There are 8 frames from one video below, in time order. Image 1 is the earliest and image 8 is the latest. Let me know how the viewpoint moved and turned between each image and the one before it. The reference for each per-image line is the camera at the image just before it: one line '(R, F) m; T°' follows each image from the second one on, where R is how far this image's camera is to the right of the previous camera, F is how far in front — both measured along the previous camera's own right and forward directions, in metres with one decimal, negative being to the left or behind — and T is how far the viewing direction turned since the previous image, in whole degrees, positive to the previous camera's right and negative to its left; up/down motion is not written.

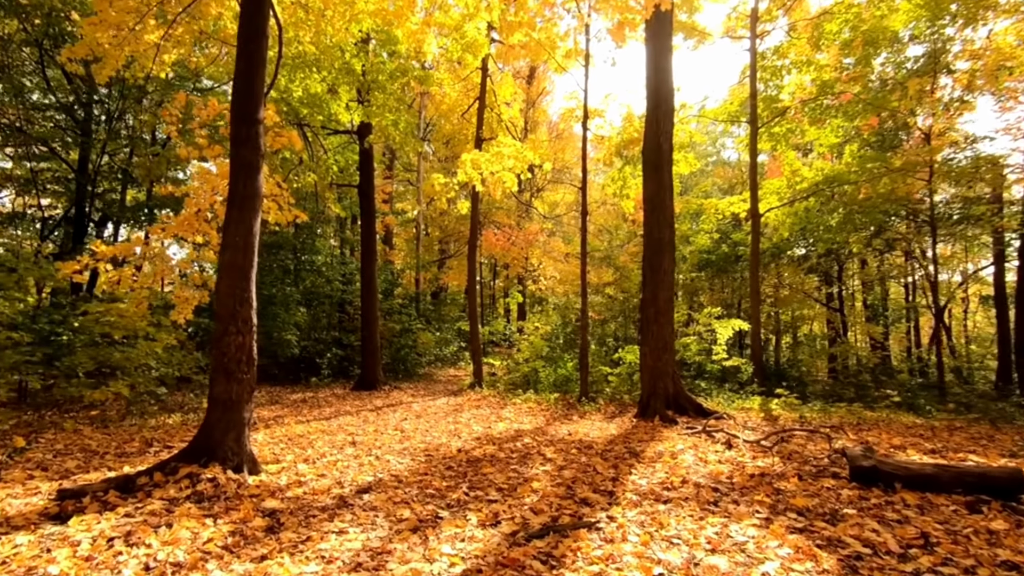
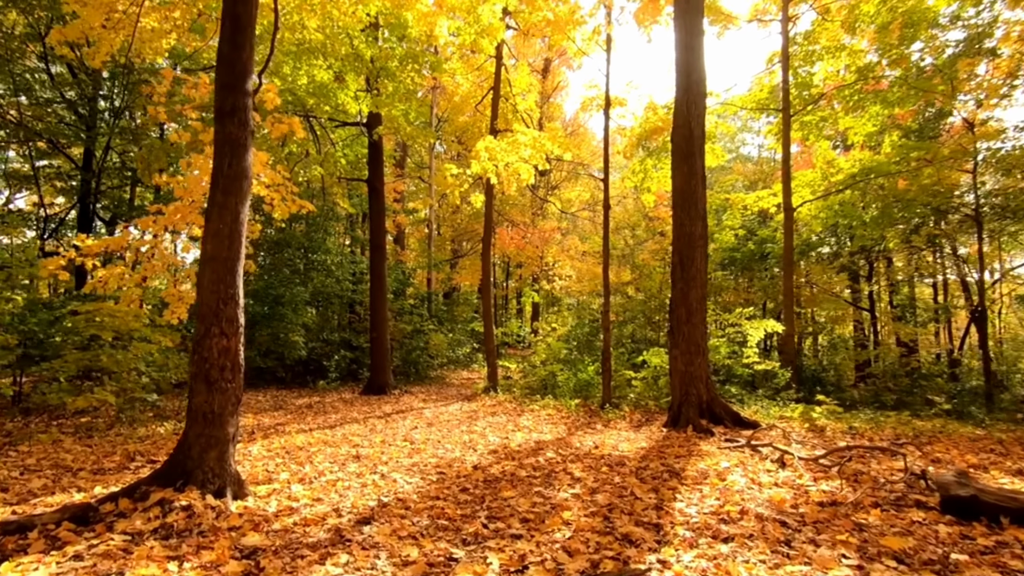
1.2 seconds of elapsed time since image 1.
(-0.1, +0.6) m; -1°
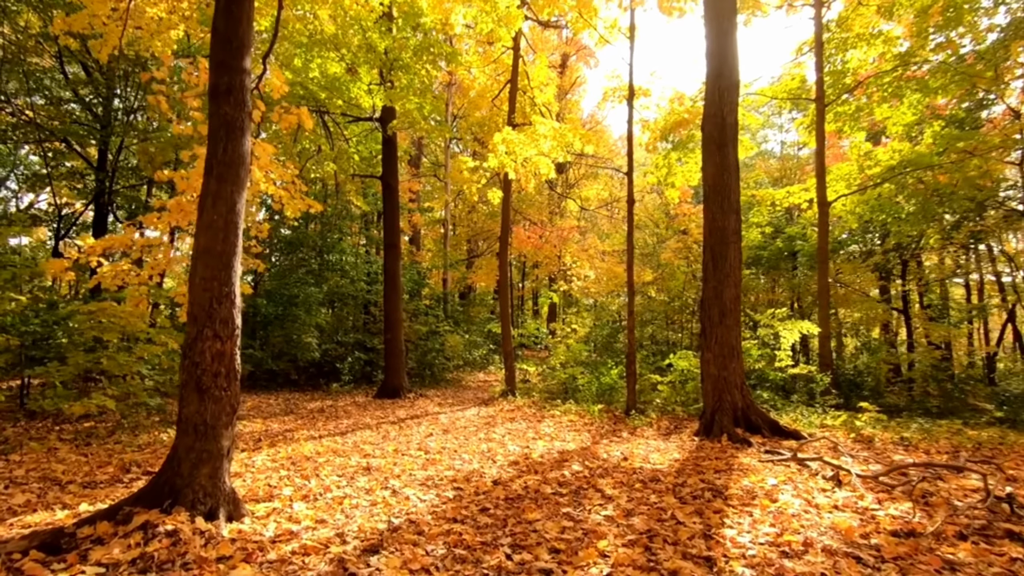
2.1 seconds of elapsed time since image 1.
(-0.1, +0.4) m; -2°
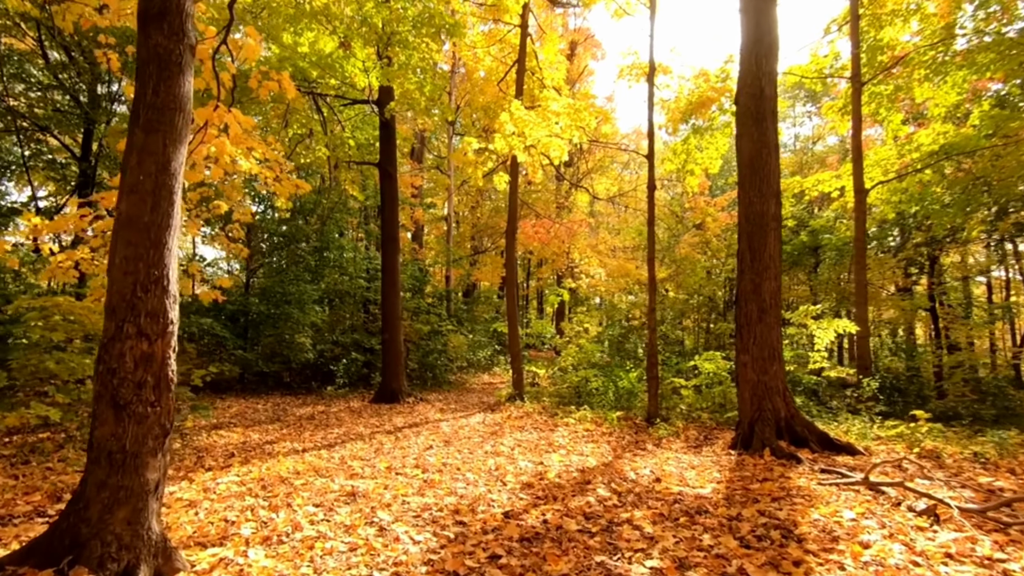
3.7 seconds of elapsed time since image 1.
(-0.1, +0.9) m; 0°
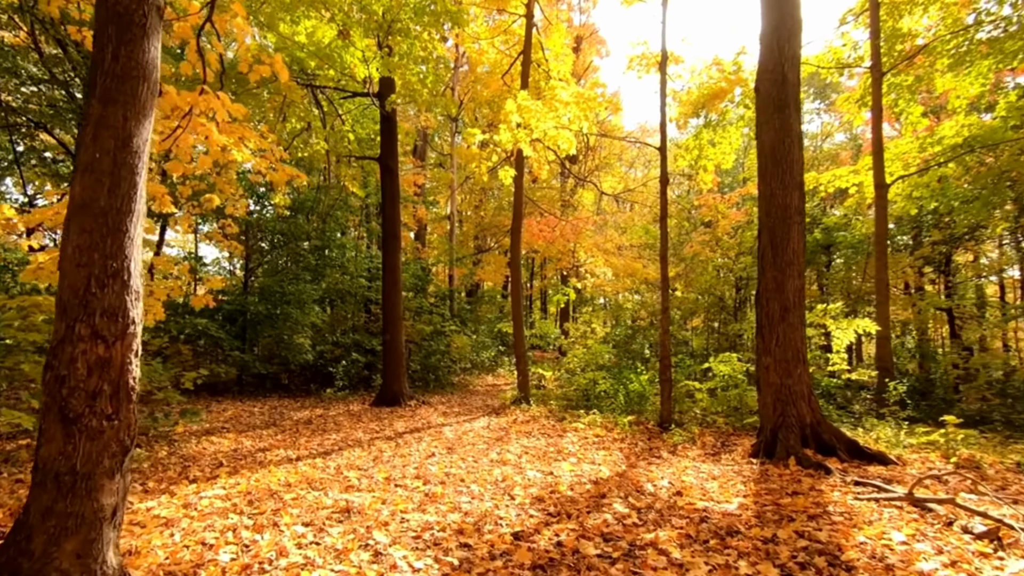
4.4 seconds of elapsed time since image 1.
(0.0, +0.4) m; 0°
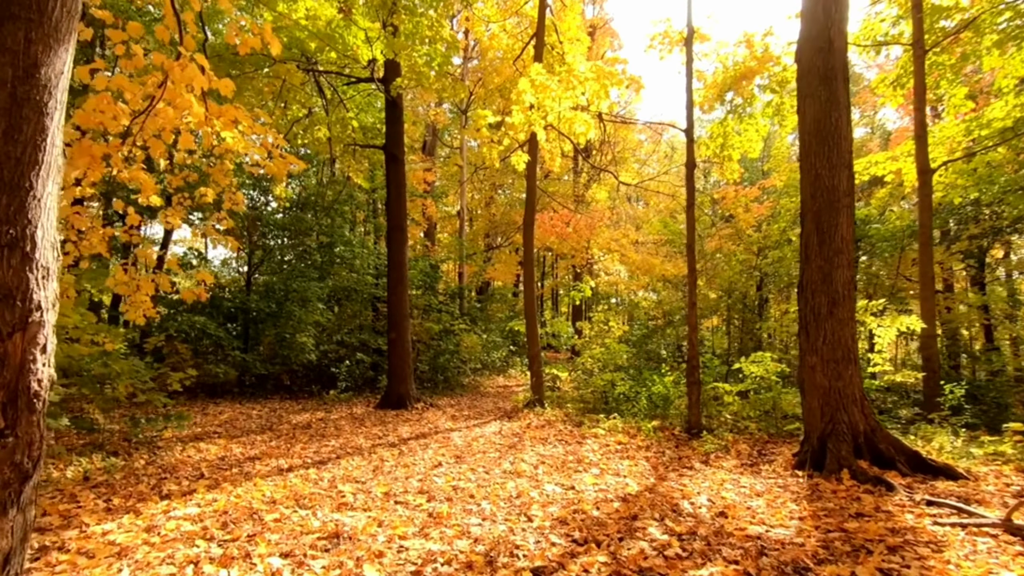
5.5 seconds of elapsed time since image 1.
(0.0, +0.6) m; -1°
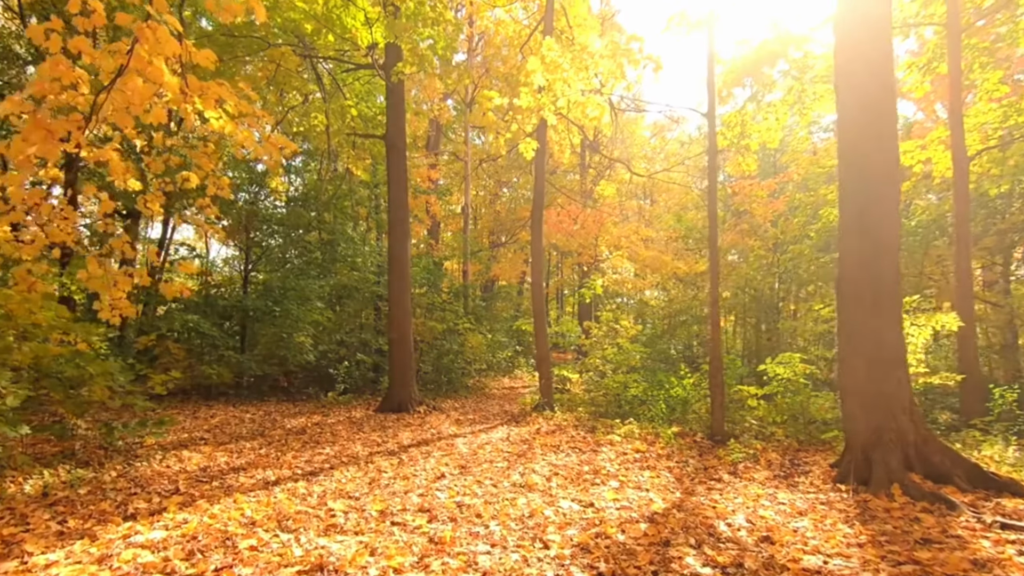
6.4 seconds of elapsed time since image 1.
(-0.1, +0.5) m; 0°
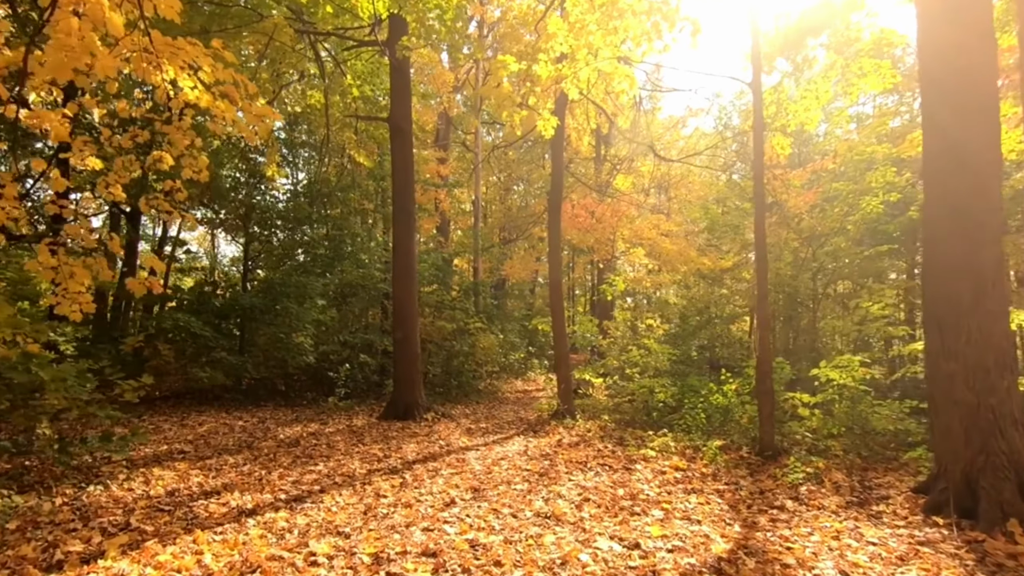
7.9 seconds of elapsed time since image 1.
(-0.1, +0.8) m; -1°
